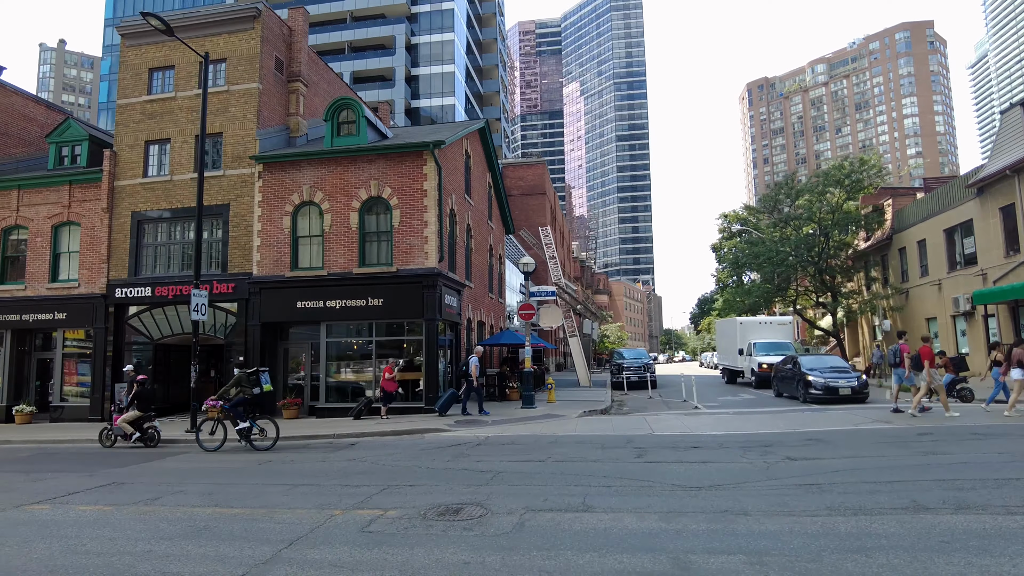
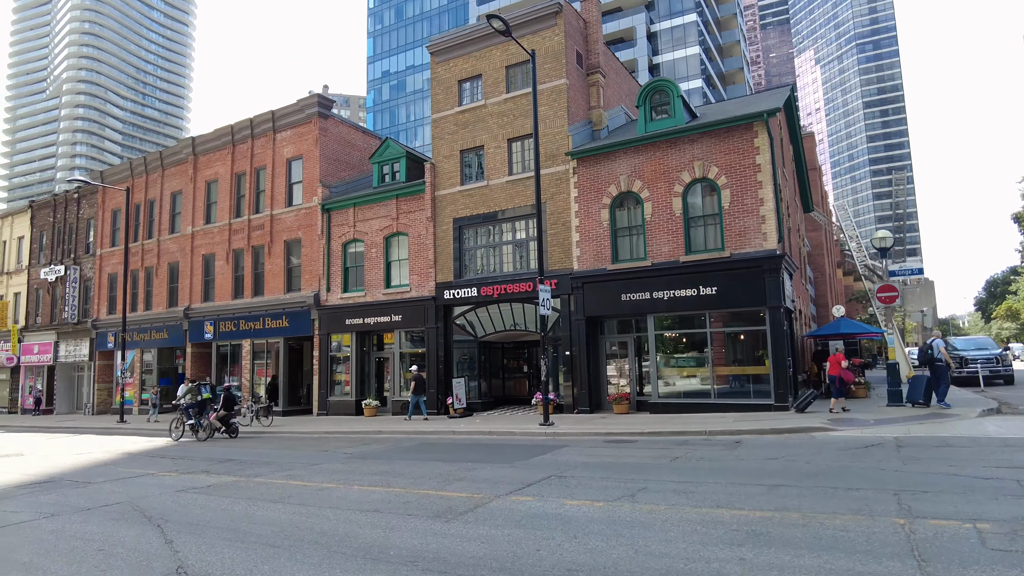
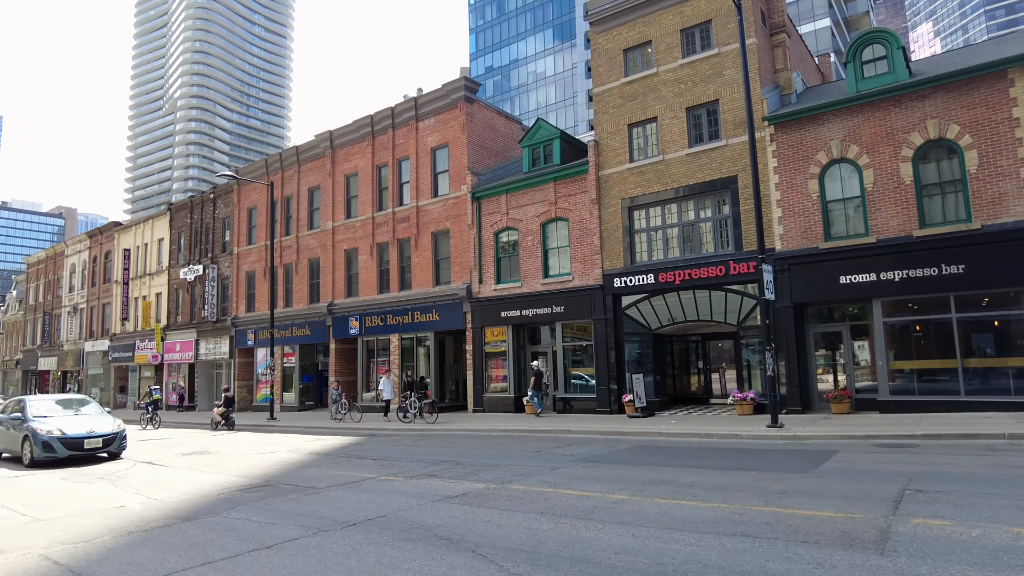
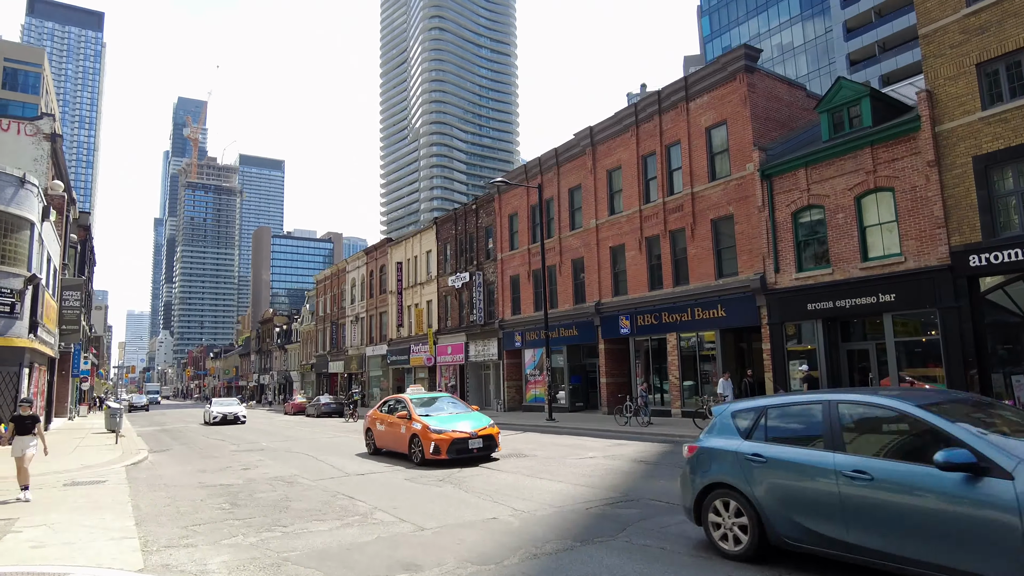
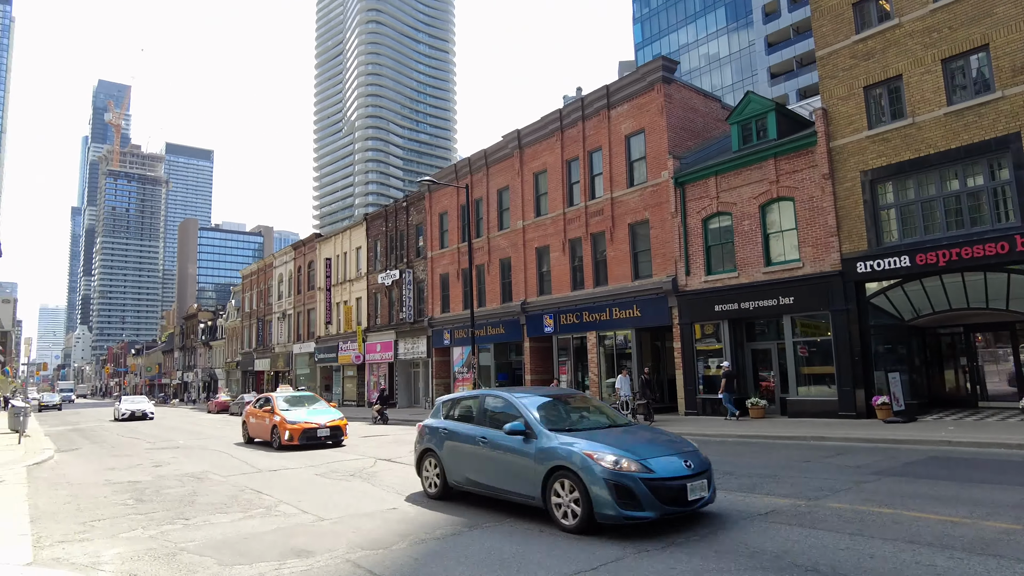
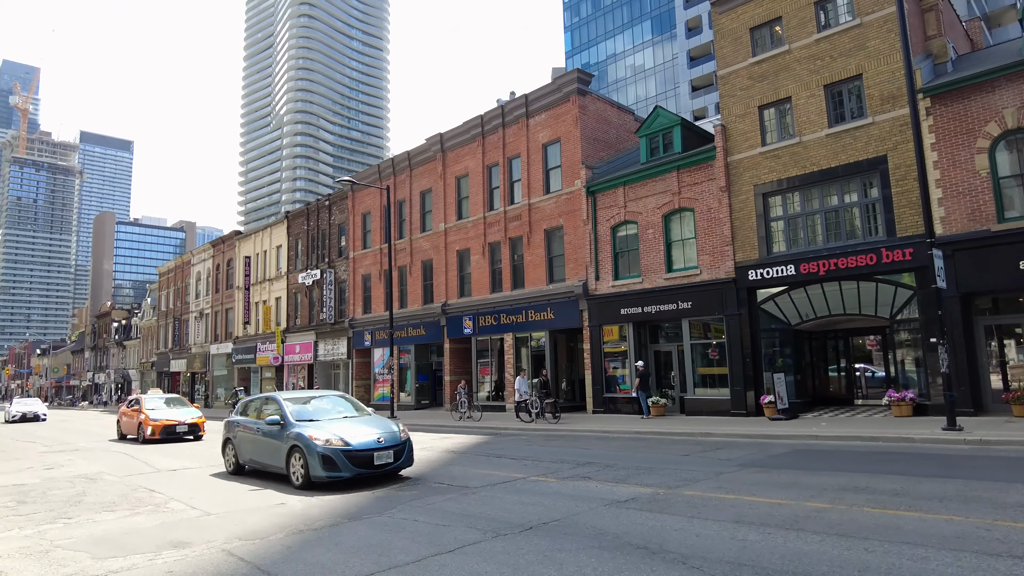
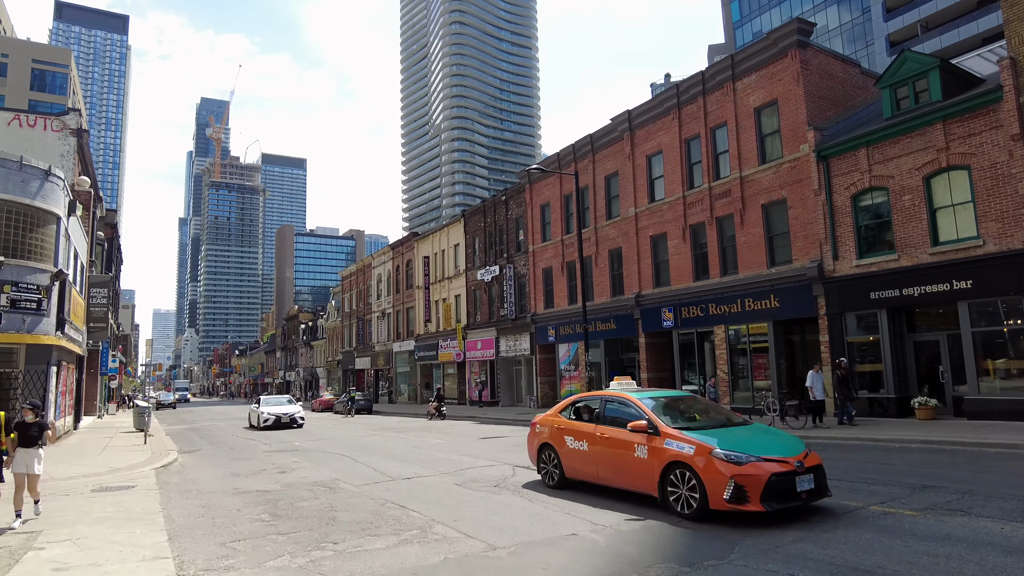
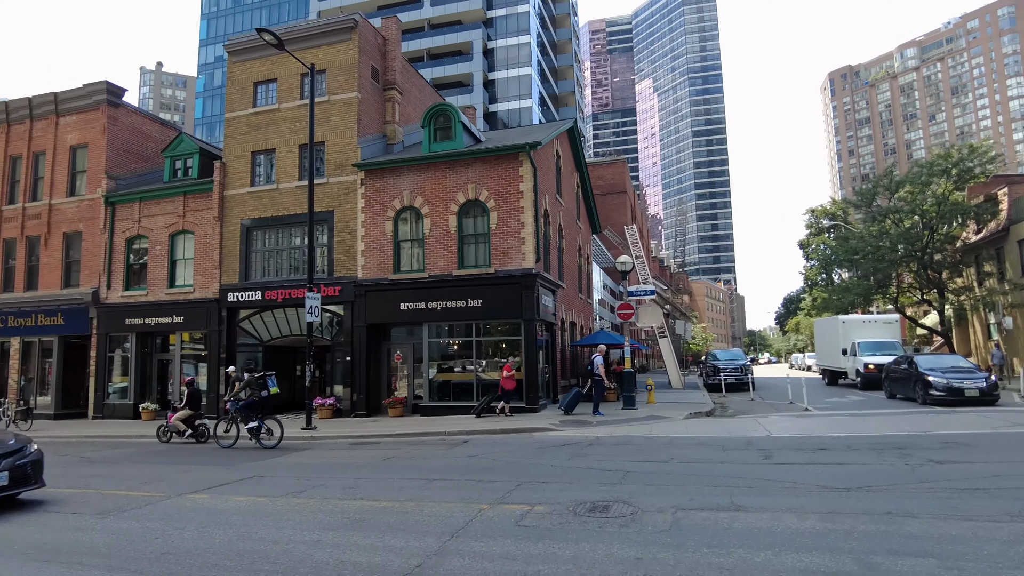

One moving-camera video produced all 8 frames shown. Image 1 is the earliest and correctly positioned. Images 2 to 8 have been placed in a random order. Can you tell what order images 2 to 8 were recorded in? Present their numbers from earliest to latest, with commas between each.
8, 2, 3, 6, 5, 4, 7
